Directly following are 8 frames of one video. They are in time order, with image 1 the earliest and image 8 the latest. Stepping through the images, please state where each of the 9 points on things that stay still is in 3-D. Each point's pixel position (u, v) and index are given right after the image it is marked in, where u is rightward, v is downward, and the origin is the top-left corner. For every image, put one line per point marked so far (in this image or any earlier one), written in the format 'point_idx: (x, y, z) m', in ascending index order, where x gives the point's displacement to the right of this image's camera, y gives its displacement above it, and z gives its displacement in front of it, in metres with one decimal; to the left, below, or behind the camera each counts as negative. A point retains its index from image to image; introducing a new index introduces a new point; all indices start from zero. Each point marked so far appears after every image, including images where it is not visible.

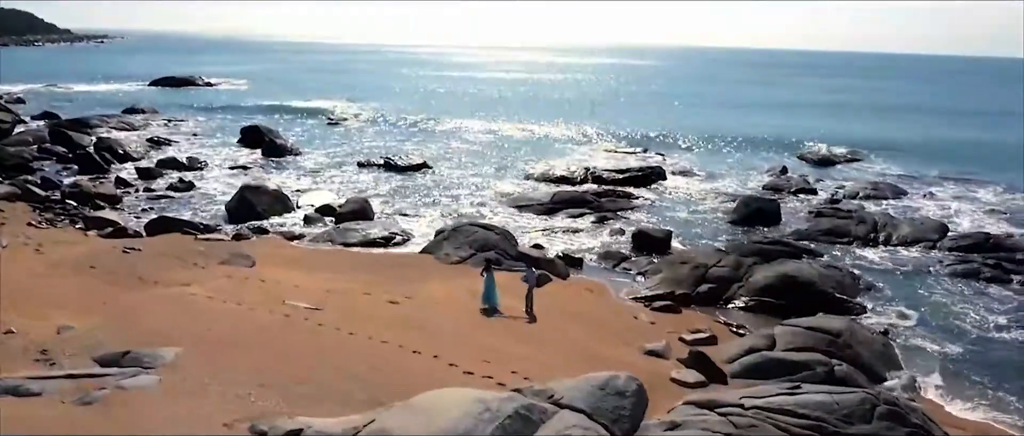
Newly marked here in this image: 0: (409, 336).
0: (-1.5, -2.0, +12.7) m
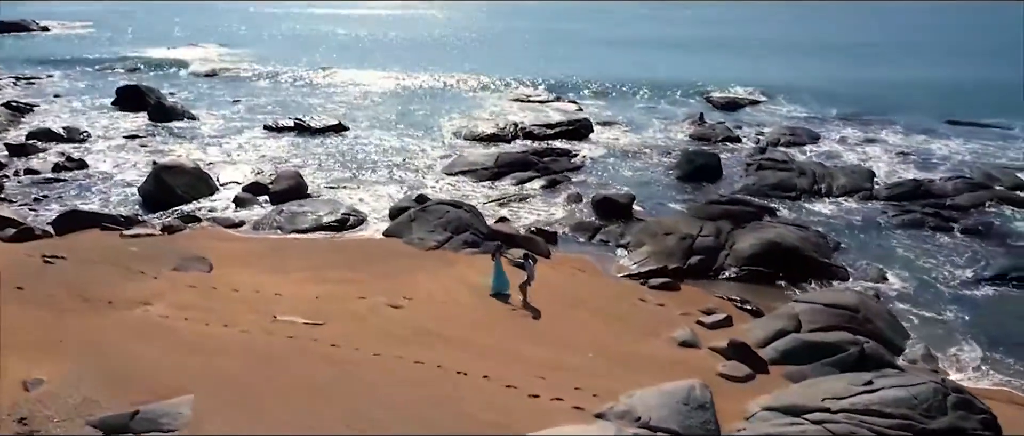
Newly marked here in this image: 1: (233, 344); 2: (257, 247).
0: (-1.0, -2.0, +11.5) m
1: (-3.9, -1.8, +11.2) m
2: (-5.3, -0.7, +16.4) m
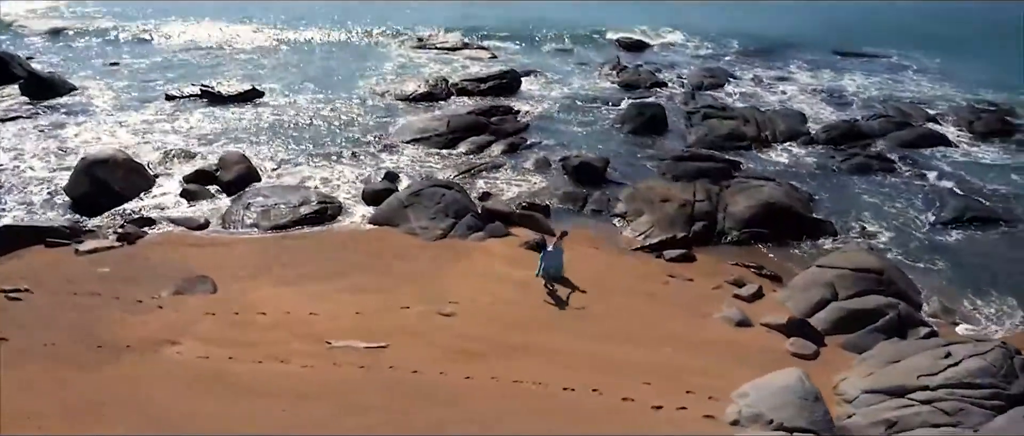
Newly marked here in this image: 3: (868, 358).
0: (+0.3, -2.1, +11.1) m
1: (-2.6, -2.2, +10.2) m
2: (-5.0, -0.8, +14.8) m
3: (+5.2, -2.0, +11.6) m
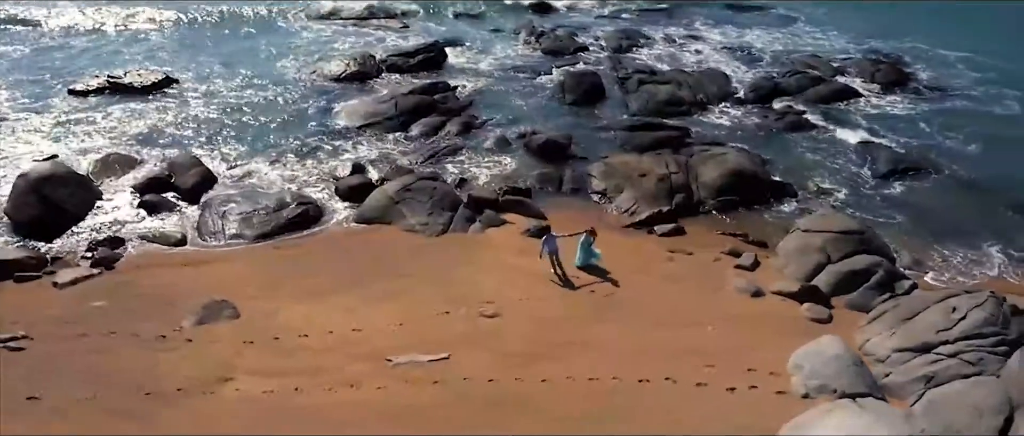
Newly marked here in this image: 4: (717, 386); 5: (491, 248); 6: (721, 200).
0: (+1.2, -2.1, +11.5) m
1: (-1.4, -2.5, +10.1) m
2: (-4.7, -1.0, +14.2) m
3: (+6.0, -1.6, +12.8) m
4: (+2.9, -2.3, +10.8) m
5: (-0.4, -0.6, +15.3) m
6: (+4.7, +0.4, +17.6) m
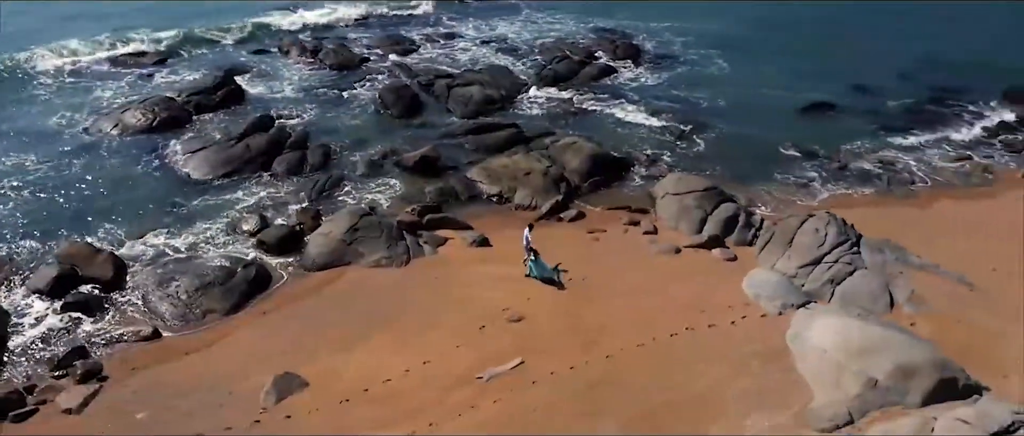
0: (+2.0, -2.1, +14.3) m
1: (+0.3, -3.0, +12.1) m
2: (-4.6, -2.3, +14.4) m
3: (+5.6, -0.6, +17.4) m
4: (+3.8, -2.0, +14.5) m
5: (-1.3, -1.0, +17.1) m
6: (+2.1, +1.0, +21.2) m
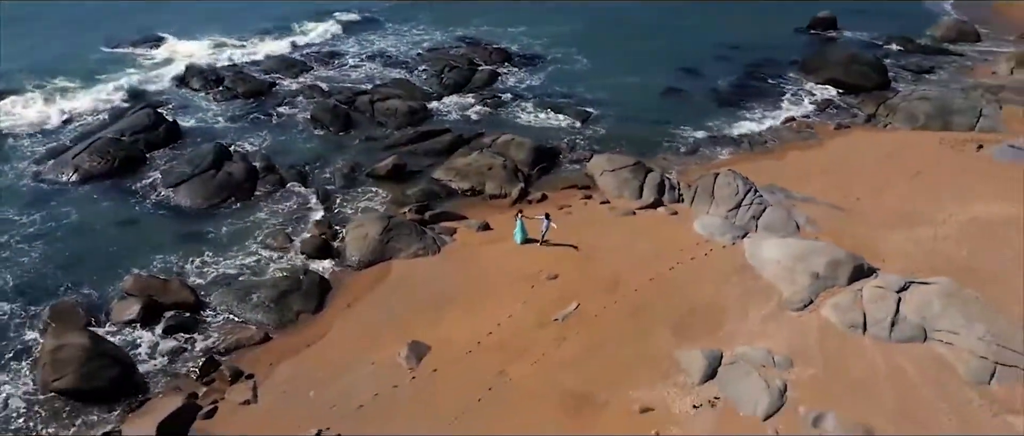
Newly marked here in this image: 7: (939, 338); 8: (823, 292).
0: (+3.0, -1.4, +19.3) m
1: (+2.0, -2.4, +16.7) m
2: (-3.3, -2.5, +17.6) m
3: (+5.4, +0.5, +23.2) m
4: (+4.6, -1.0, +19.9) m
5: (-1.0, -0.8, +21.0) m
6: (+0.9, +1.6, +25.9) m
7: (+8.7, -2.5, +16.1) m
8: (+7.0, -1.7, +17.8) m
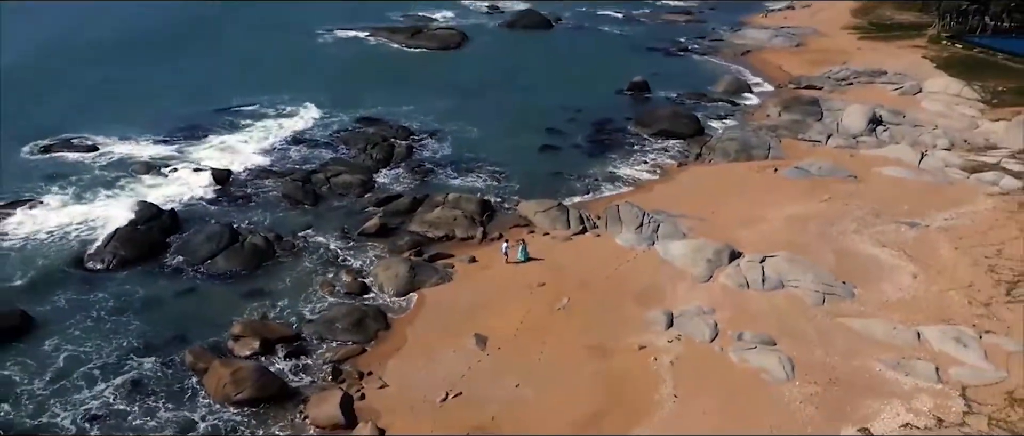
0: (+2.9, -2.1, +28.1) m
1: (+2.7, -3.0, +25.3) m
2: (-2.6, -3.7, +24.8) m
3: (+4.0, -0.3, +32.6) m
4: (+4.3, -1.6, +29.1) m
5: (-1.5, -2.0, +28.8) m
6: (-1.1, +0.1, +34.1) m
7: (+9.3, -2.3, +26.4) m
8: (+7.2, -1.8, +27.7) m
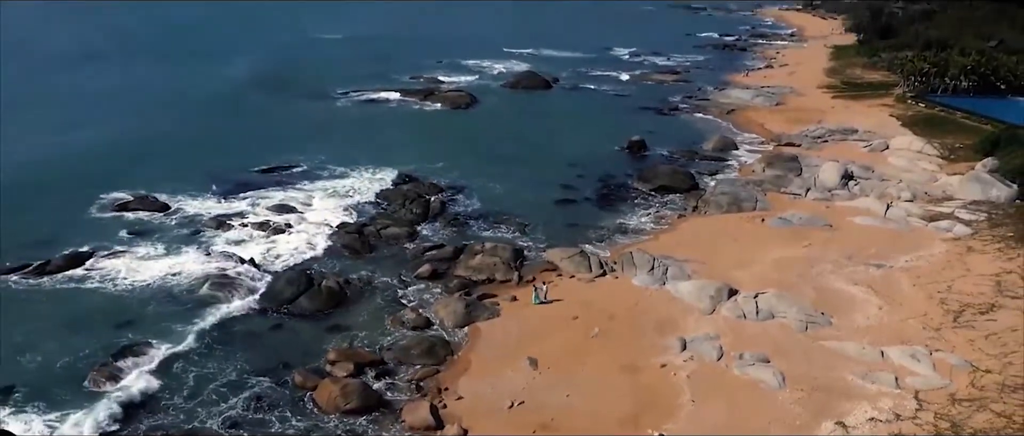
0: (+4.5, -4.0, +33.9) m
1: (+4.4, -4.8, +31.1) m
2: (-0.9, -5.5, +30.5) m
3: (+5.6, -2.5, +38.6) m
4: (+5.9, -3.5, +35.0) m
5: (+0.1, -4.0, +34.6) m
6: (+0.4, -2.3, +40.0) m
7: (+11.0, -4.0, +32.3) m
8: (+8.8, -3.7, +33.6) m
